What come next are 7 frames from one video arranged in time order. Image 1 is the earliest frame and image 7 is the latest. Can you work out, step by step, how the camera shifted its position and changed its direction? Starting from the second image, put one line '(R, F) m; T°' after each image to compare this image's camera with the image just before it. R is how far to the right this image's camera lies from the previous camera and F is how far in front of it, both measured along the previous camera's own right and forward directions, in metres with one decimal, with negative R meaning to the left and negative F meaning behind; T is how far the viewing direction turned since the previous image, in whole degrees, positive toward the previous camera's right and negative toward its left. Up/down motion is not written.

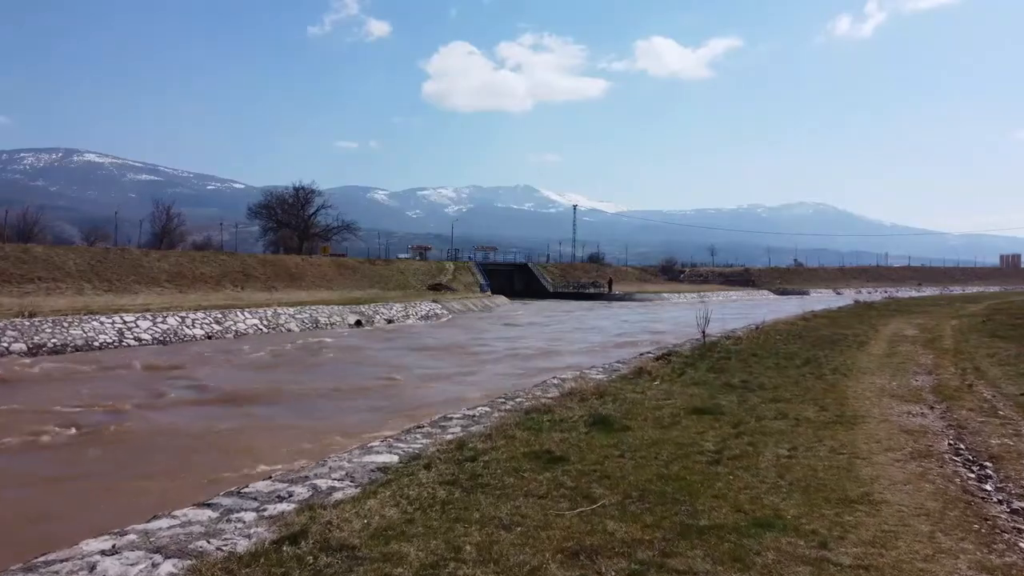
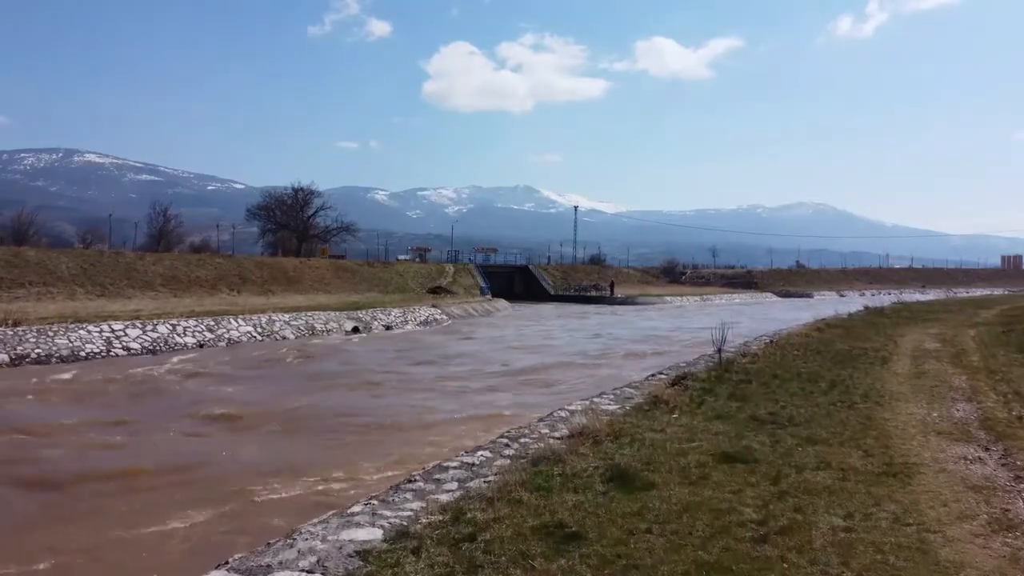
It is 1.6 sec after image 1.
(0.0, +1.0) m; 0°
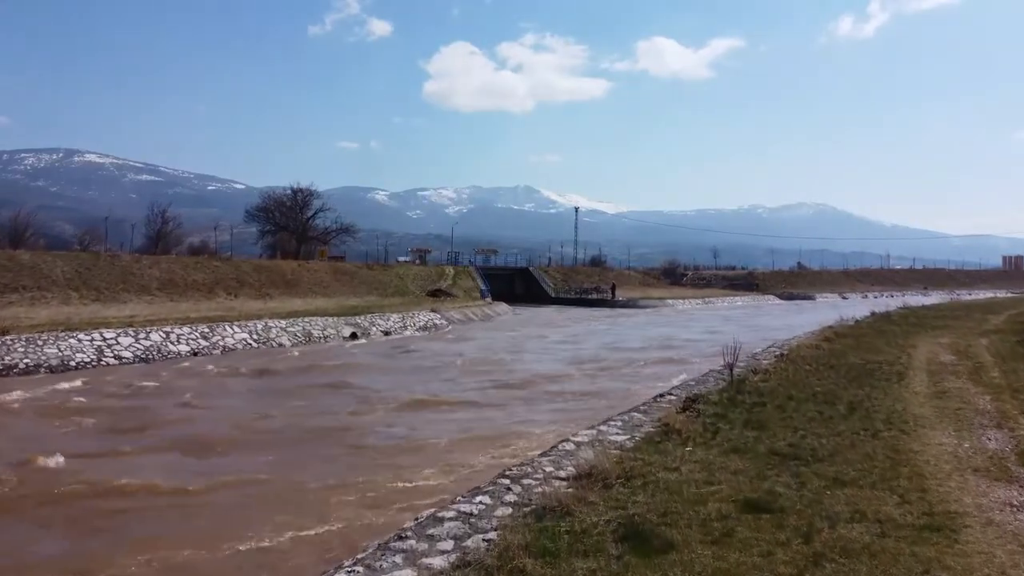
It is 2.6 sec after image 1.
(0.0, +0.6) m; 0°
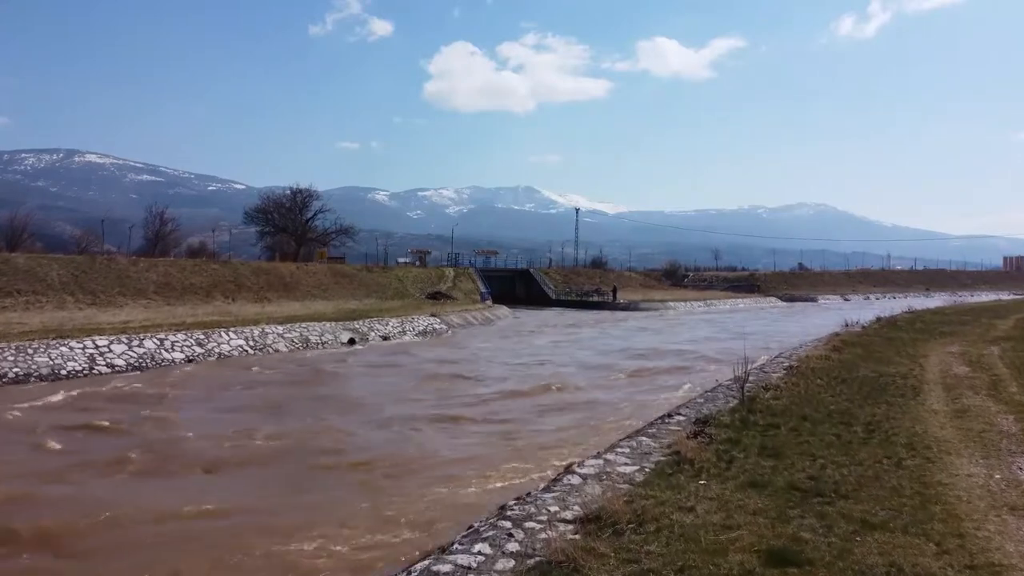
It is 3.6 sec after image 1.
(0.0, +0.6) m; 0°
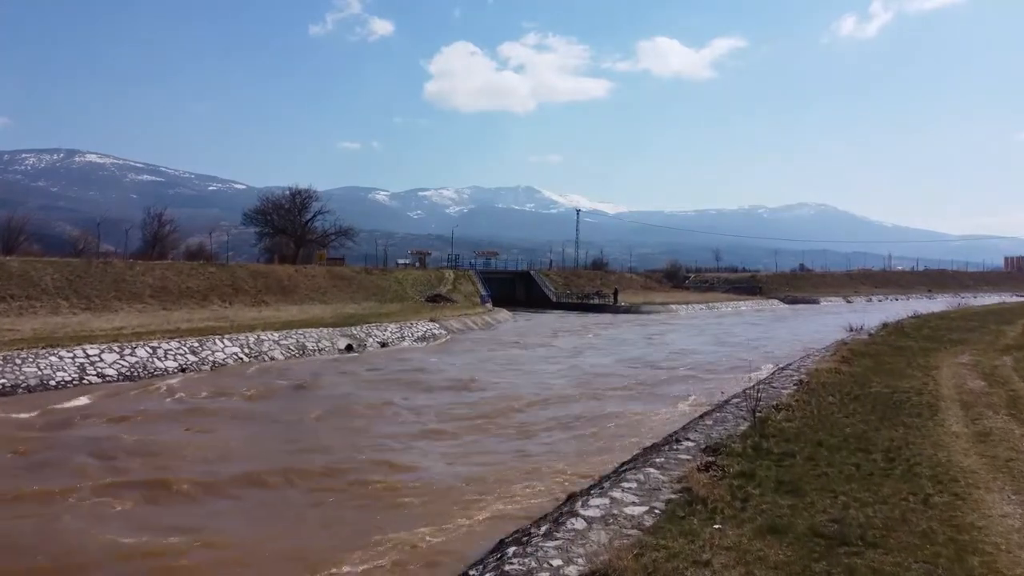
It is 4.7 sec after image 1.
(0.0, +0.6) m; 0°
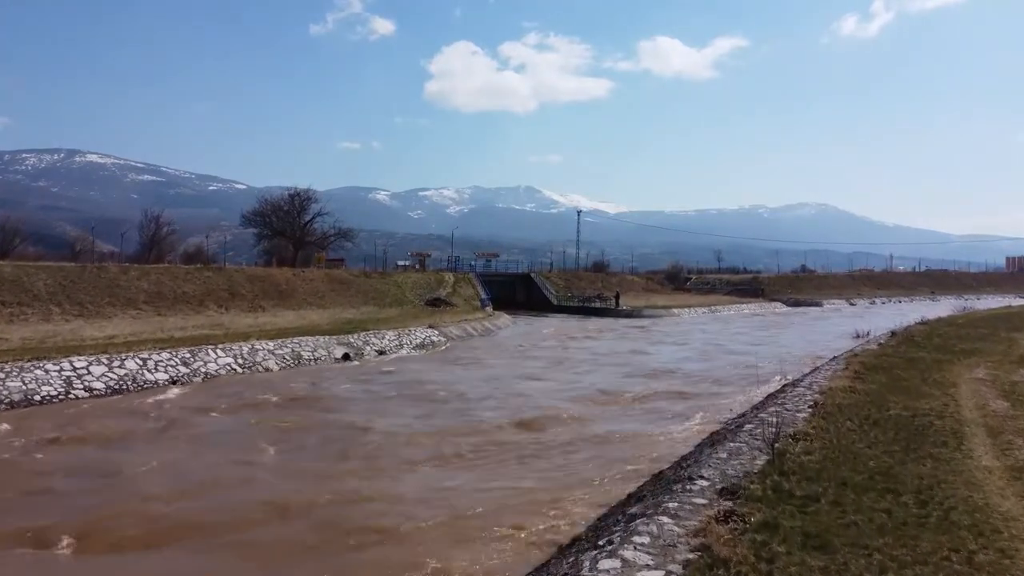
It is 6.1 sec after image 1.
(0.0, +0.8) m; 0°
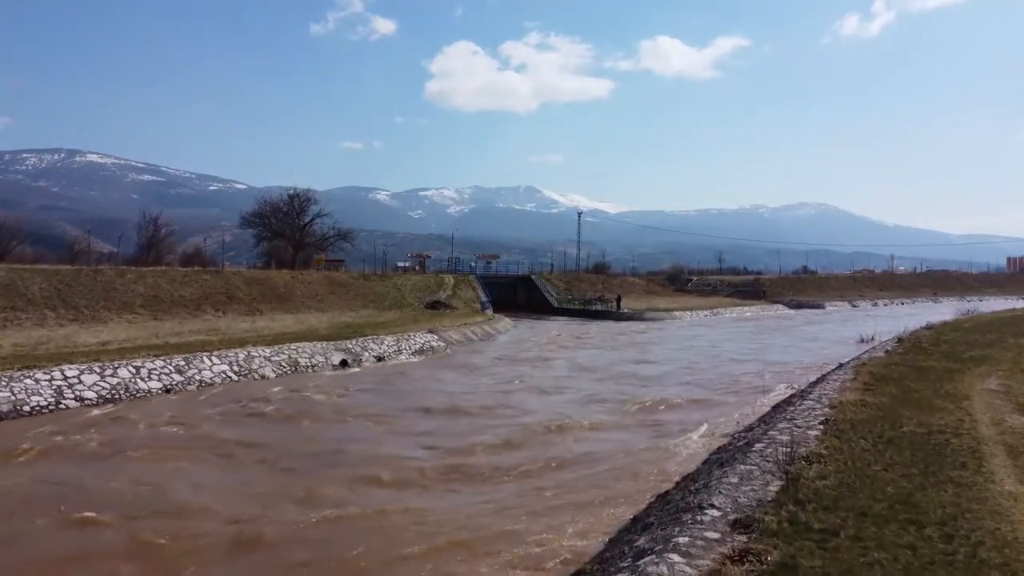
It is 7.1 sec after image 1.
(0.0, +0.6) m; 0°
